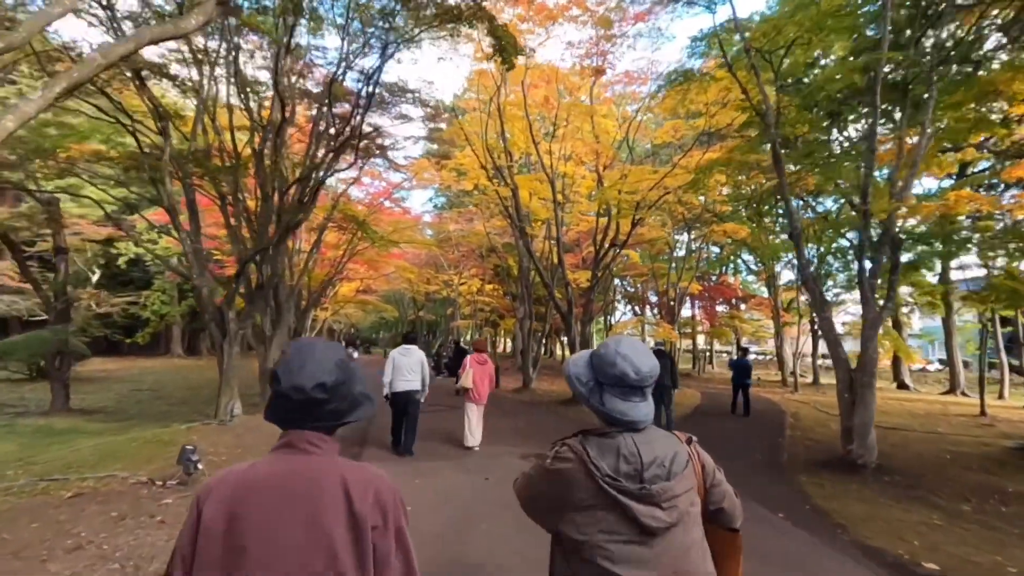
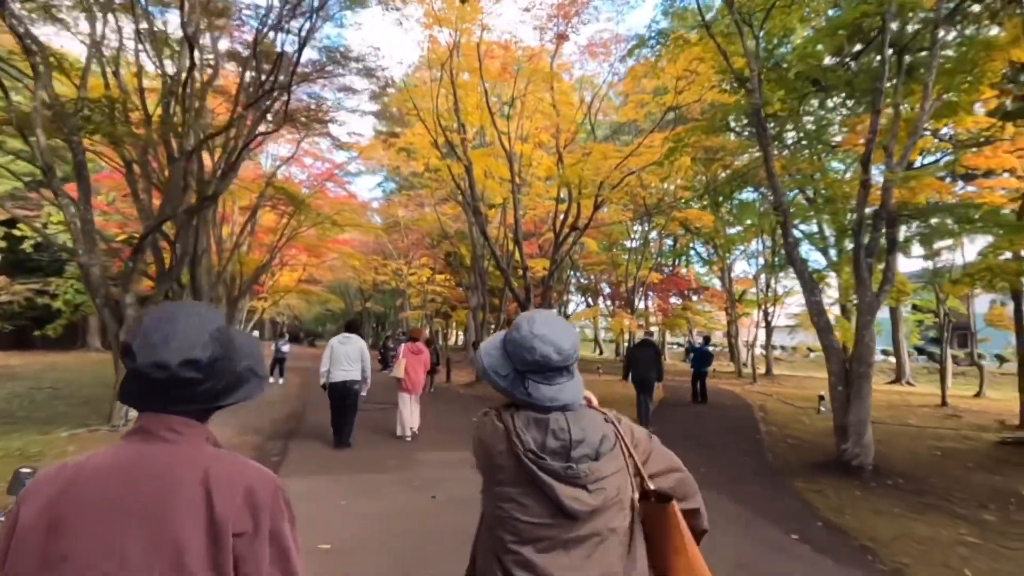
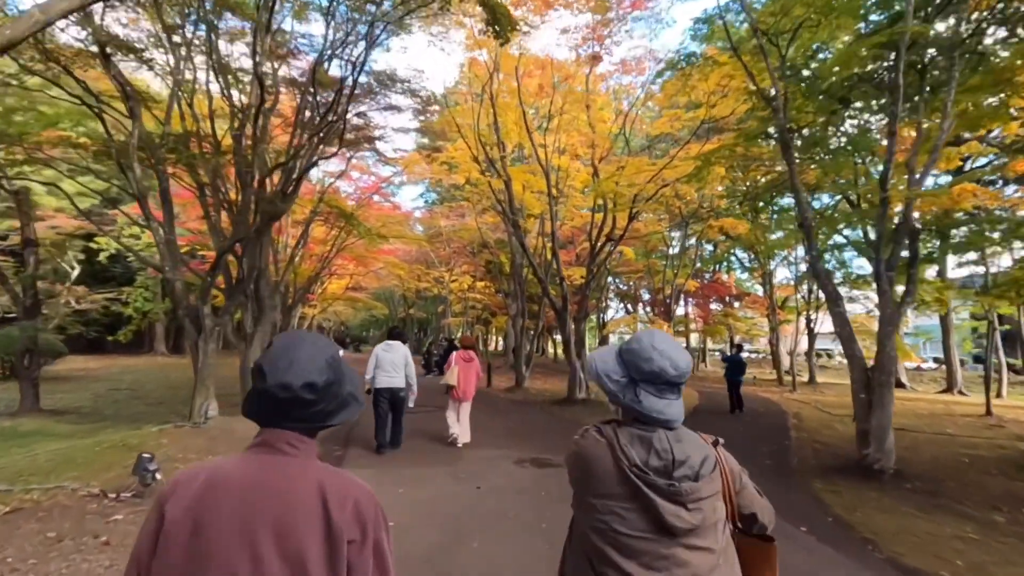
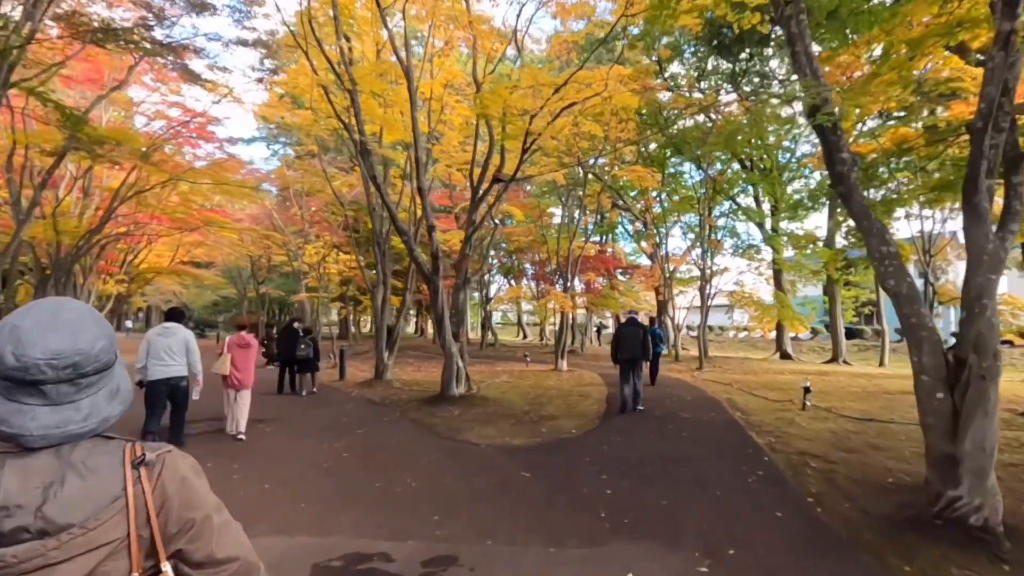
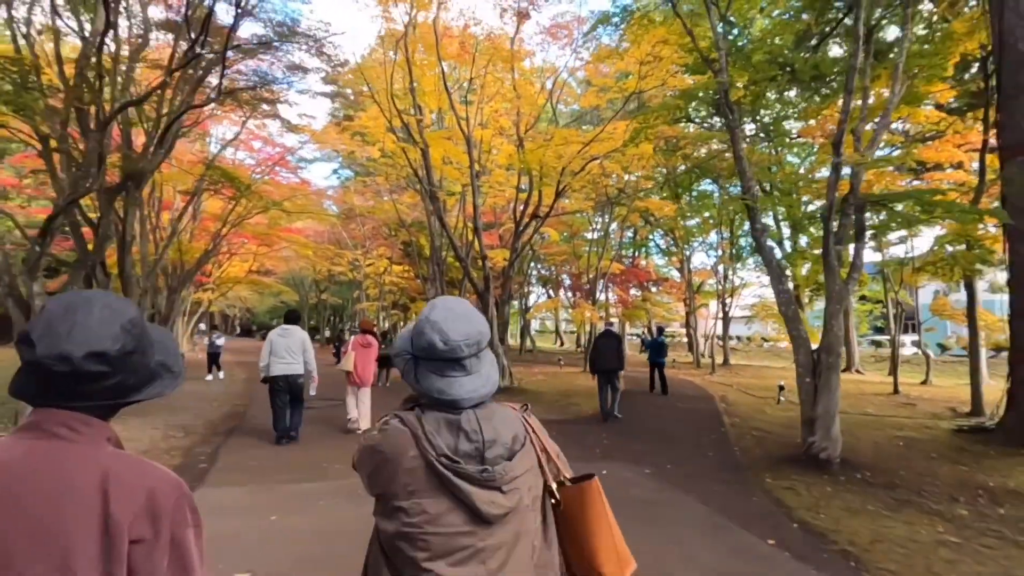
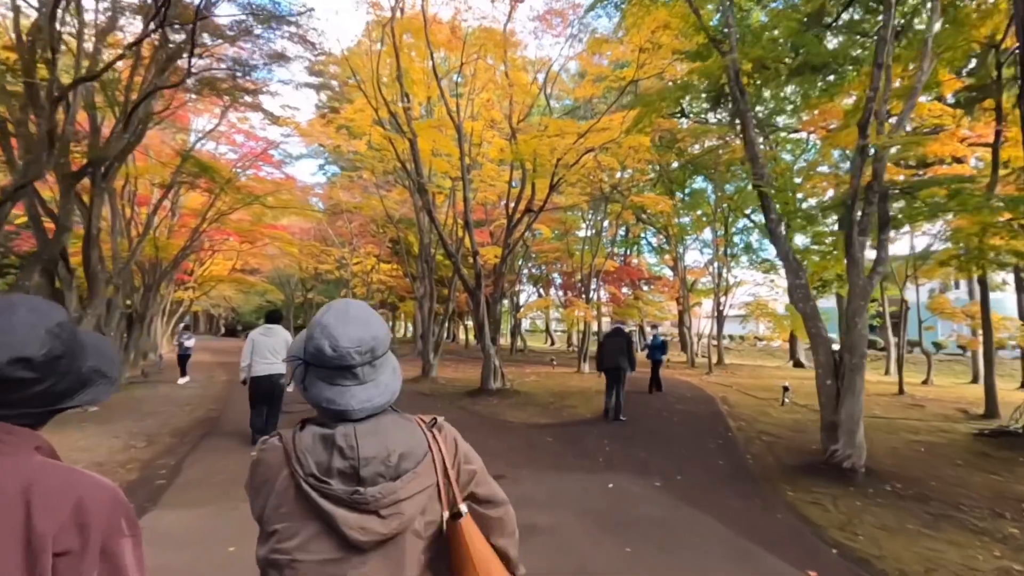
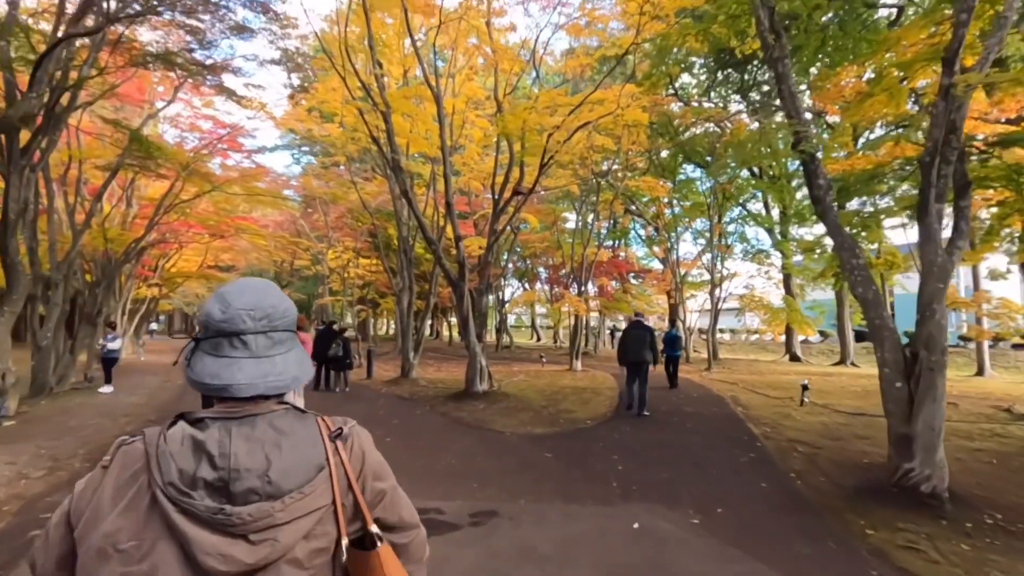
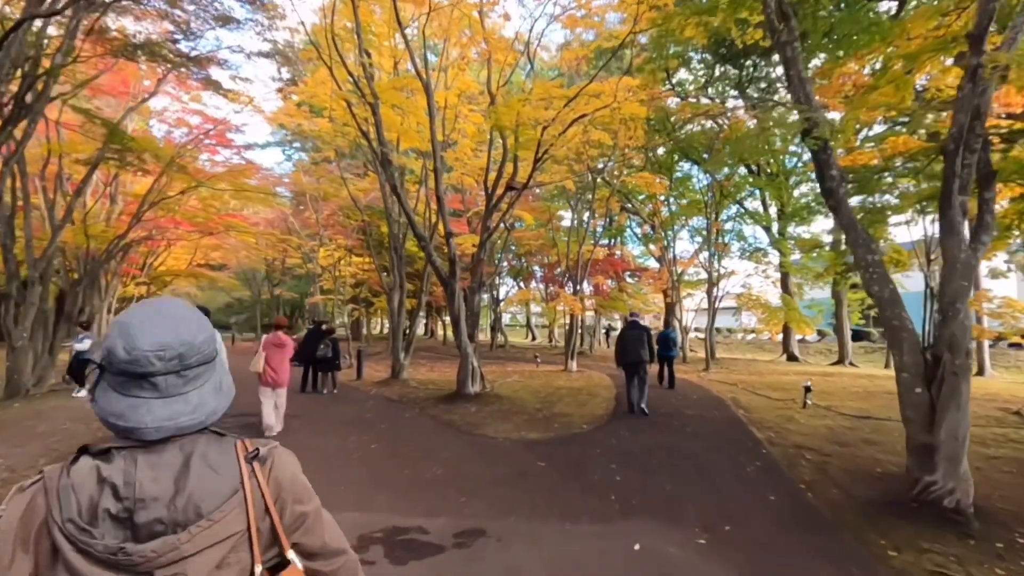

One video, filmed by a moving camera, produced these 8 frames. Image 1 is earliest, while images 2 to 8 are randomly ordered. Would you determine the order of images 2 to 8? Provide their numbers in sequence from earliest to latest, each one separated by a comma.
3, 2, 5, 6, 7, 8, 4
